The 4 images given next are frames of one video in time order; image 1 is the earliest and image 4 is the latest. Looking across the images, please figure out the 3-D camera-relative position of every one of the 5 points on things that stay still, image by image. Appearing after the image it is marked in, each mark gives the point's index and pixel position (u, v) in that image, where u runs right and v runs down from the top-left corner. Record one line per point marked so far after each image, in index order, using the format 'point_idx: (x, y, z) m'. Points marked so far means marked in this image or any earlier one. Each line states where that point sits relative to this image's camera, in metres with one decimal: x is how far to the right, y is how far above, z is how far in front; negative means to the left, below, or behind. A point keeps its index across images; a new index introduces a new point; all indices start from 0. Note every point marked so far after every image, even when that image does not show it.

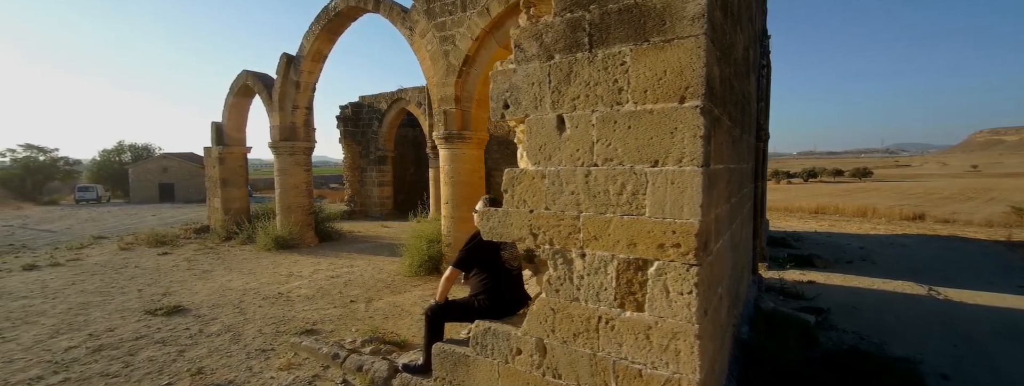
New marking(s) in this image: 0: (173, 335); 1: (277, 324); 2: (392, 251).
0: (-3.2, -1.4, +3.8) m
1: (-2.4, -1.3, +4.0) m
2: (-2.3, -1.1, +7.5) m
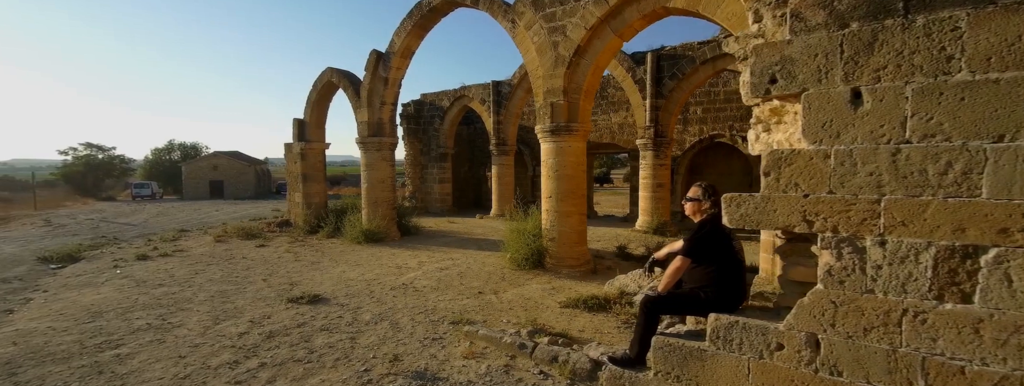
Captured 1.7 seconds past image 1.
0: (-1.7, -1.2, +3.8) m
1: (-0.9, -1.2, +4.0) m
2: (-0.6, -1.0, +7.5) m
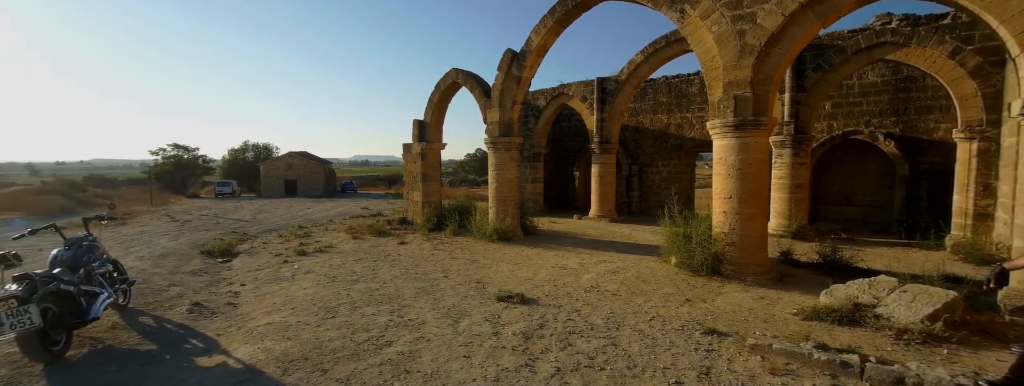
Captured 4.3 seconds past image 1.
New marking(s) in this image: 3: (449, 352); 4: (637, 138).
0: (+0.6, -1.2, +3.6) m
1: (+1.4, -1.2, +3.8) m
2: (+2.0, -1.0, +7.2) m
3: (-0.5, -1.2, +3.1) m
4: (+3.9, +1.7, +12.4) m
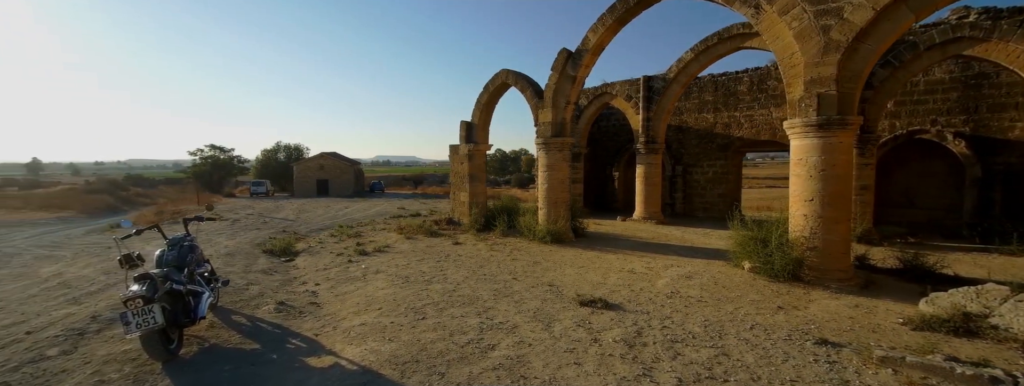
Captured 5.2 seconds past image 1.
0: (+1.4, -1.2, +3.5) m
1: (+2.3, -1.3, +3.6) m
2: (+3.0, -1.0, +7.0) m
3: (+0.3, -1.3, +3.0) m
4: (+5.2, +1.7, +12.1) m
